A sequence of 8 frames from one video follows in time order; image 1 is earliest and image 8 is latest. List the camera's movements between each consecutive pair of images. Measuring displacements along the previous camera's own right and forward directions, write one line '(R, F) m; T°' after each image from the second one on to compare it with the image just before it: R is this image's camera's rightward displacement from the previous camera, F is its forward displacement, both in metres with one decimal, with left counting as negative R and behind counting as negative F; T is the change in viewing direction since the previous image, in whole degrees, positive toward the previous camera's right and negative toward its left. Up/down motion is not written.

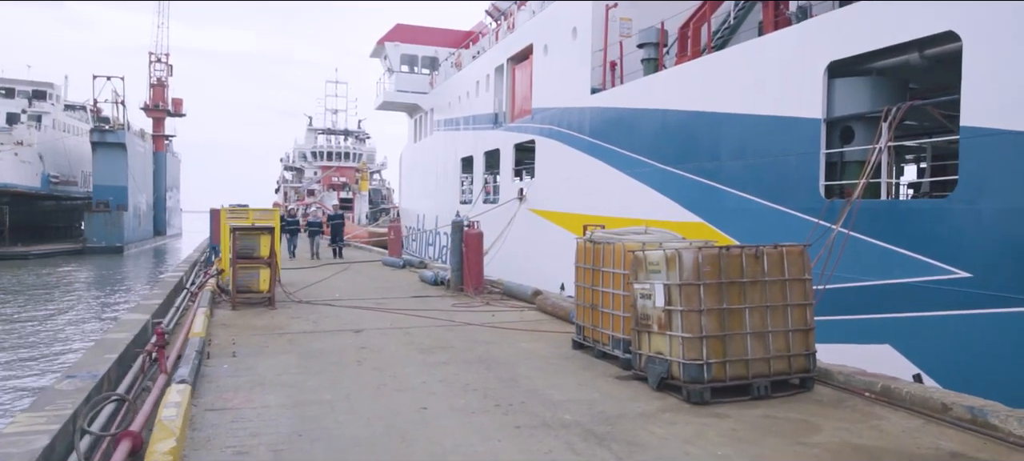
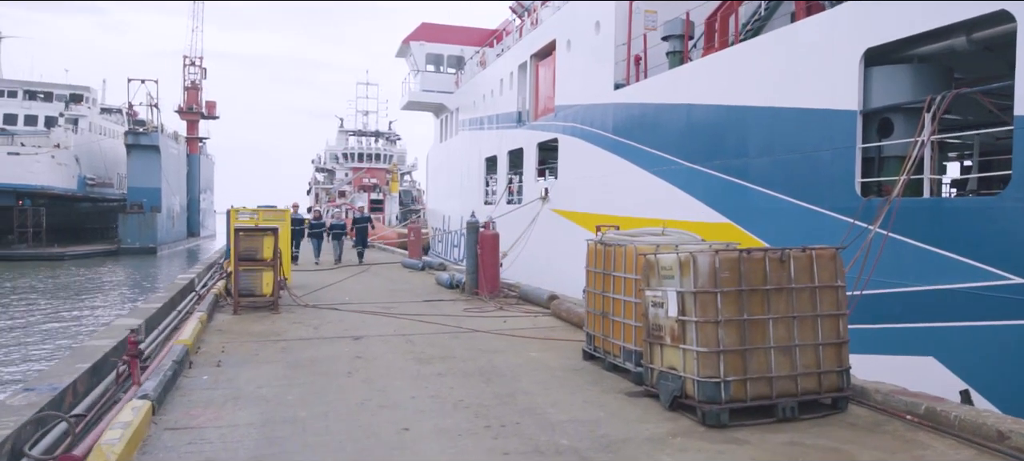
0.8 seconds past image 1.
(+0.2, +0.5) m; -2°
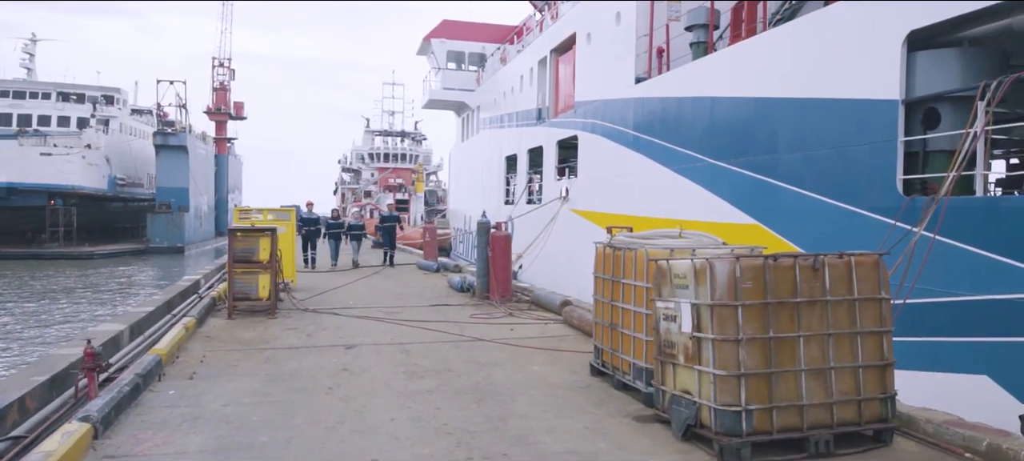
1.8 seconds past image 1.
(+0.2, +0.5) m; -2°
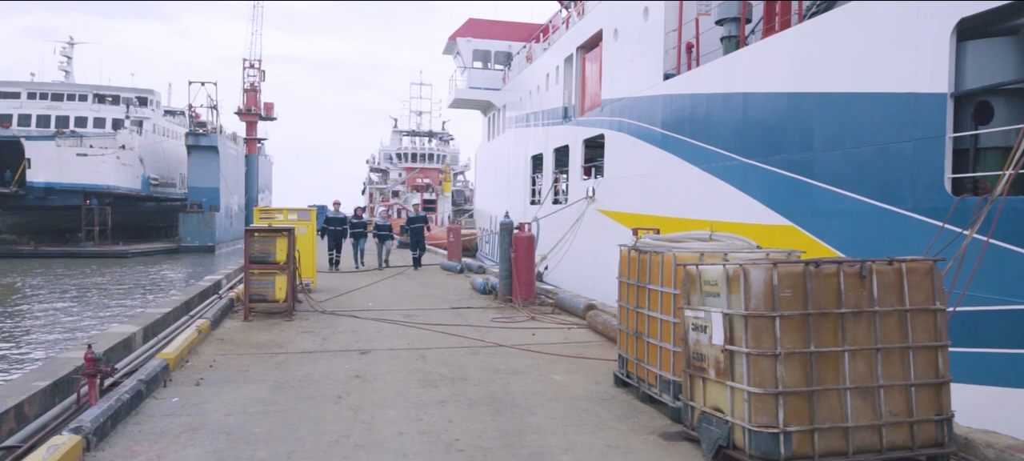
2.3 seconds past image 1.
(+0.1, +0.3) m; -2°
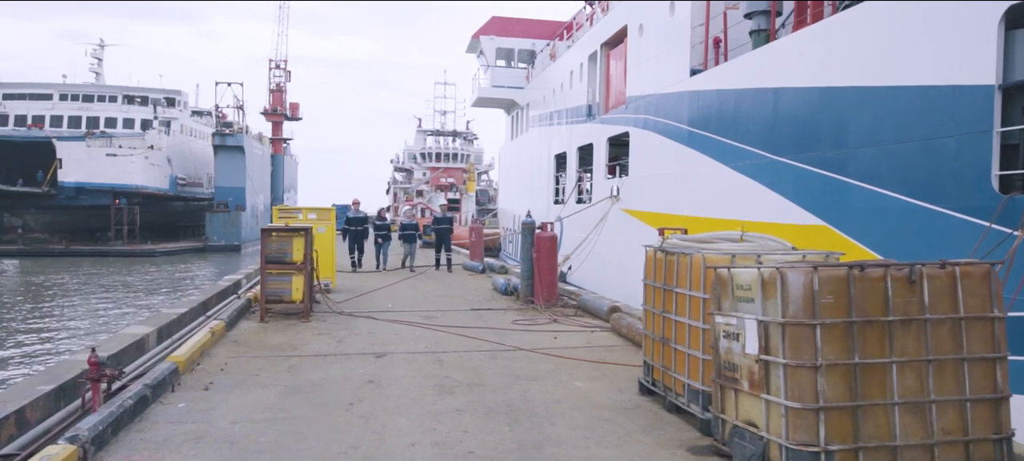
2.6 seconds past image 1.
(0.0, +0.2) m; -2°
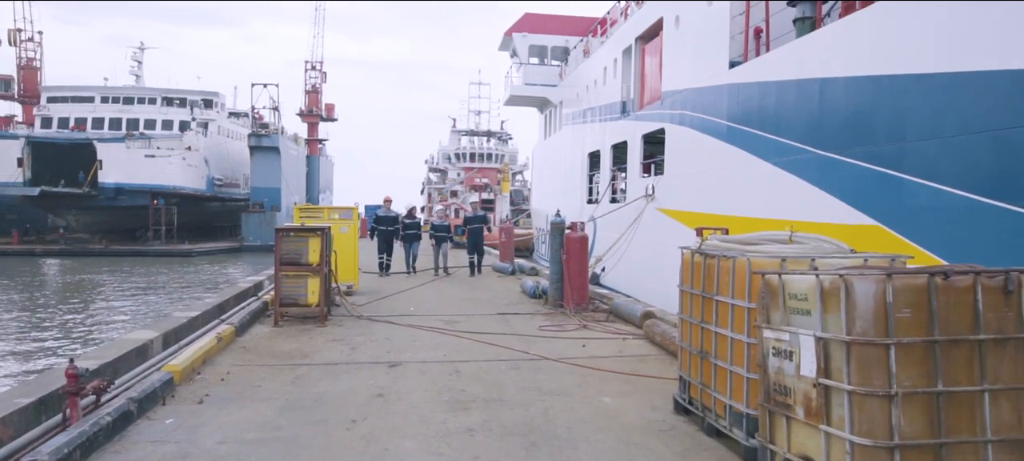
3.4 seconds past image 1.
(+0.1, +0.4) m; -3°
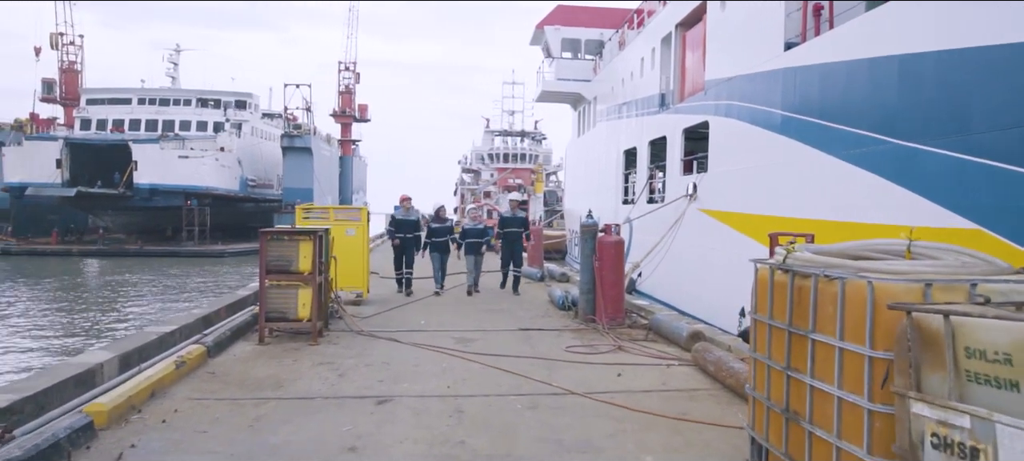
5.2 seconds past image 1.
(+0.1, +1.1) m; -3°
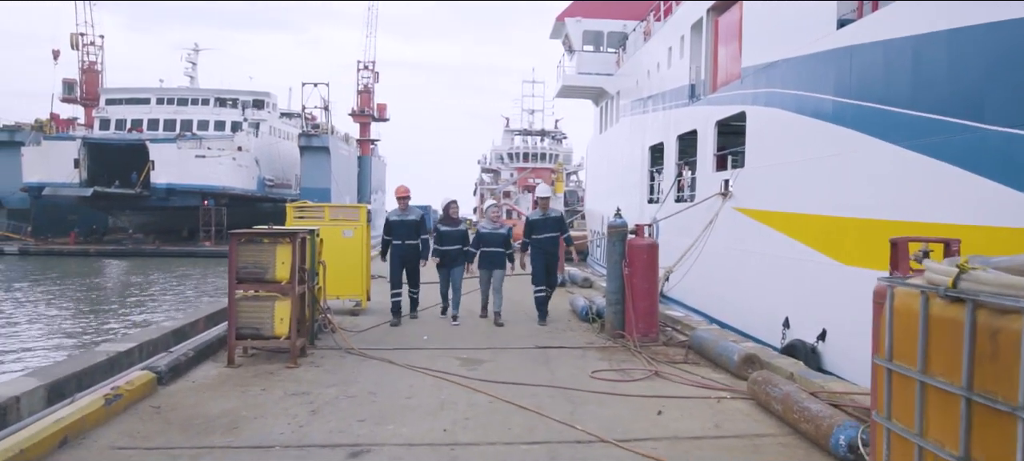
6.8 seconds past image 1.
(0.0, +1.0) m; -2°
